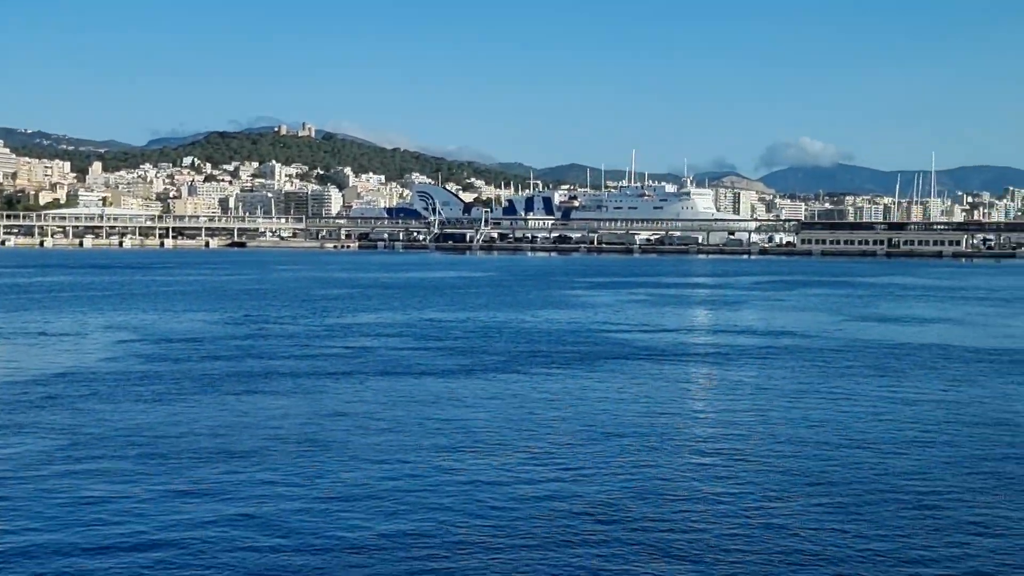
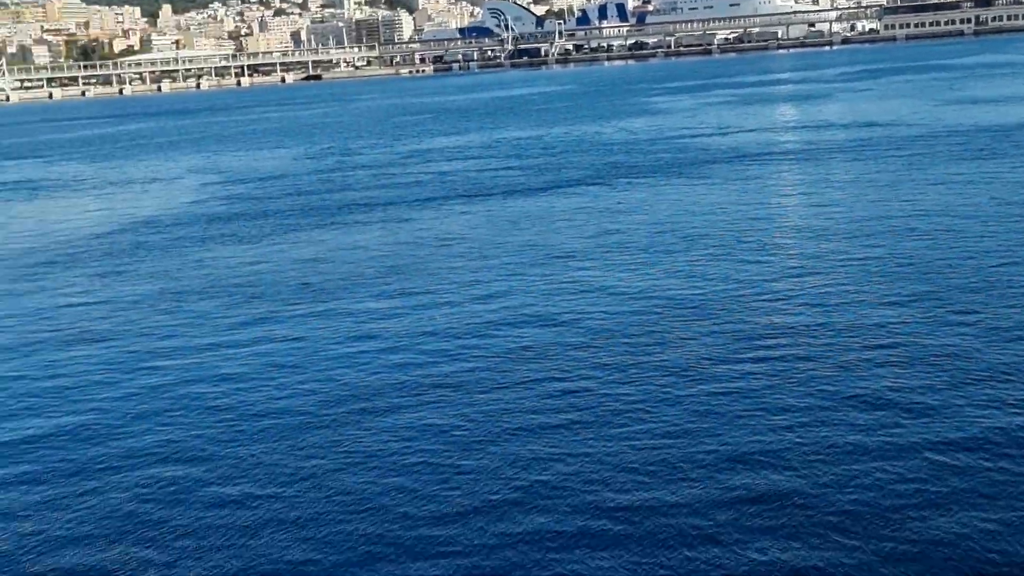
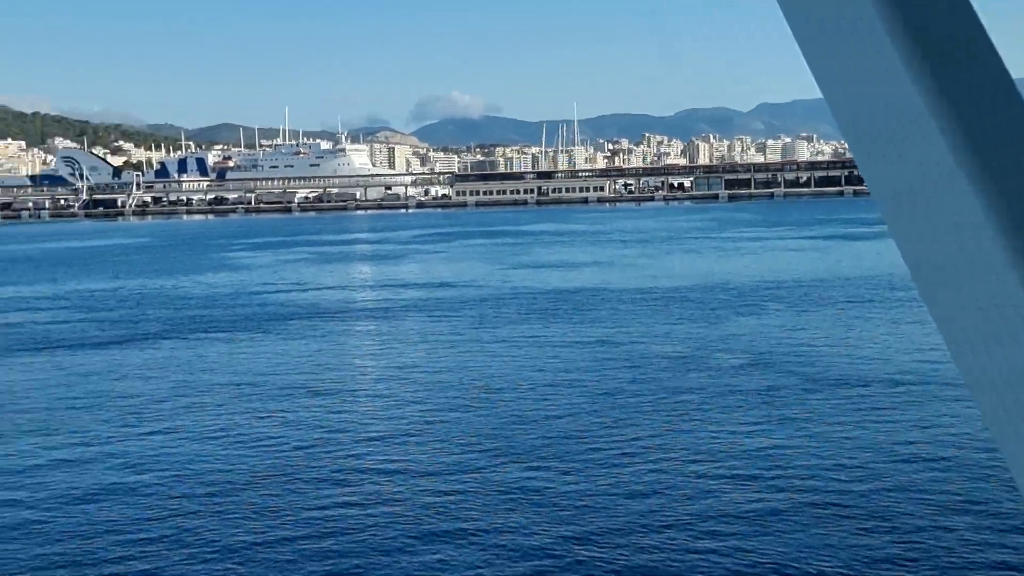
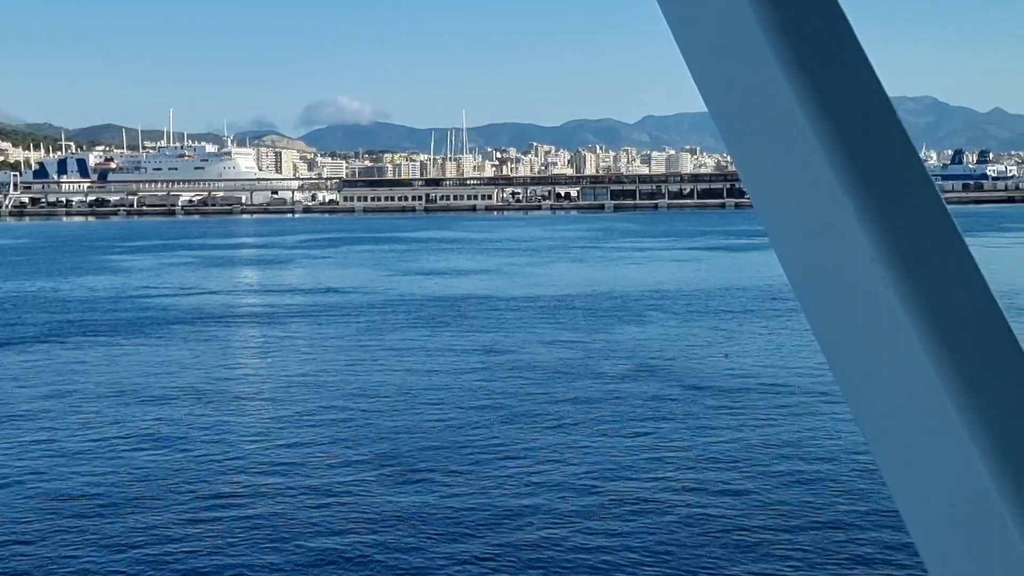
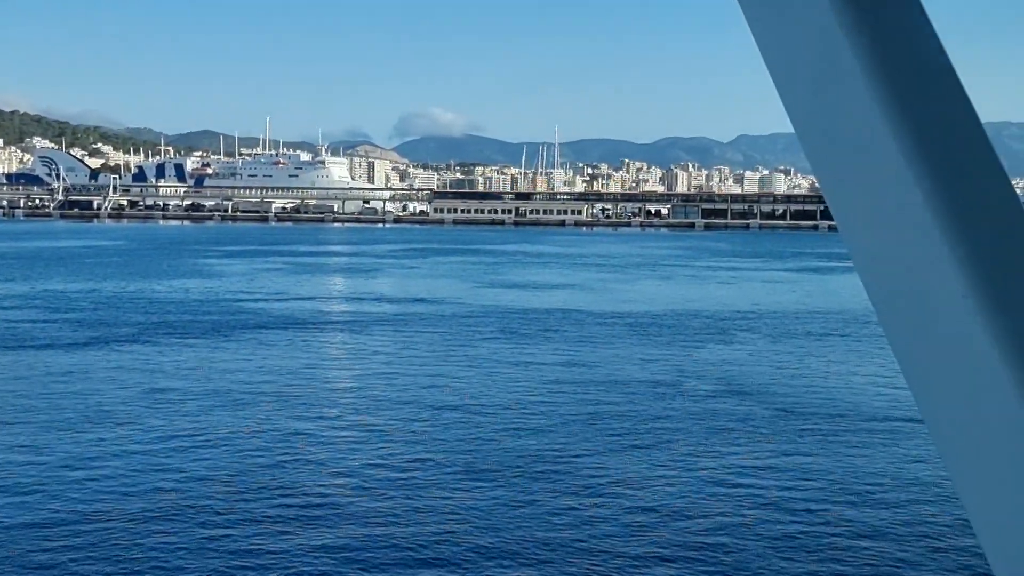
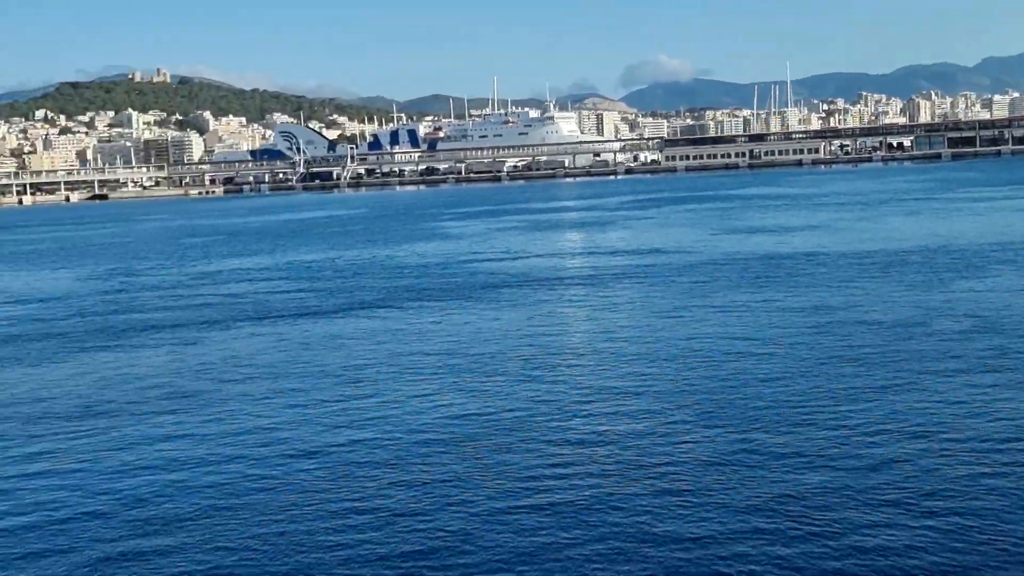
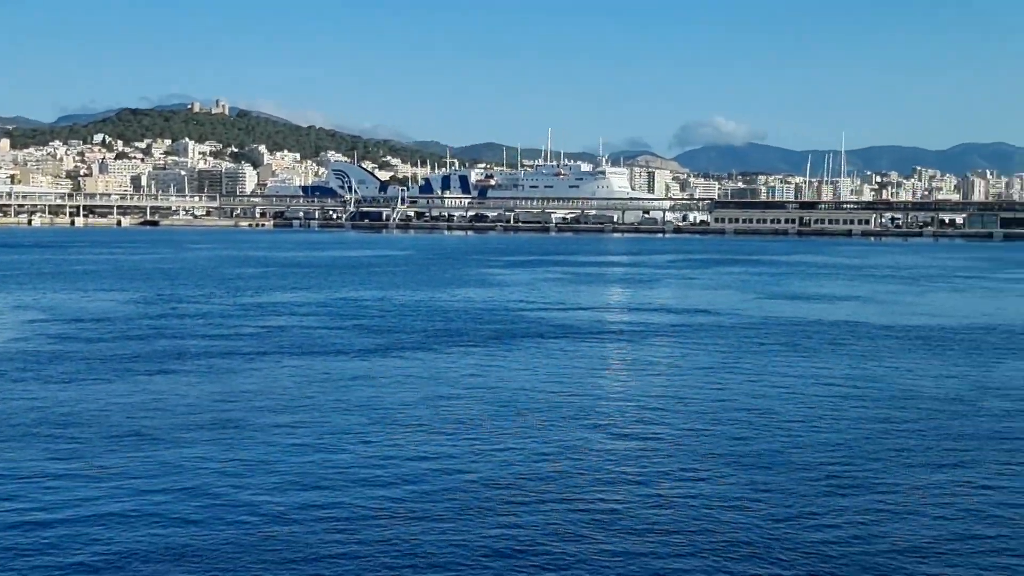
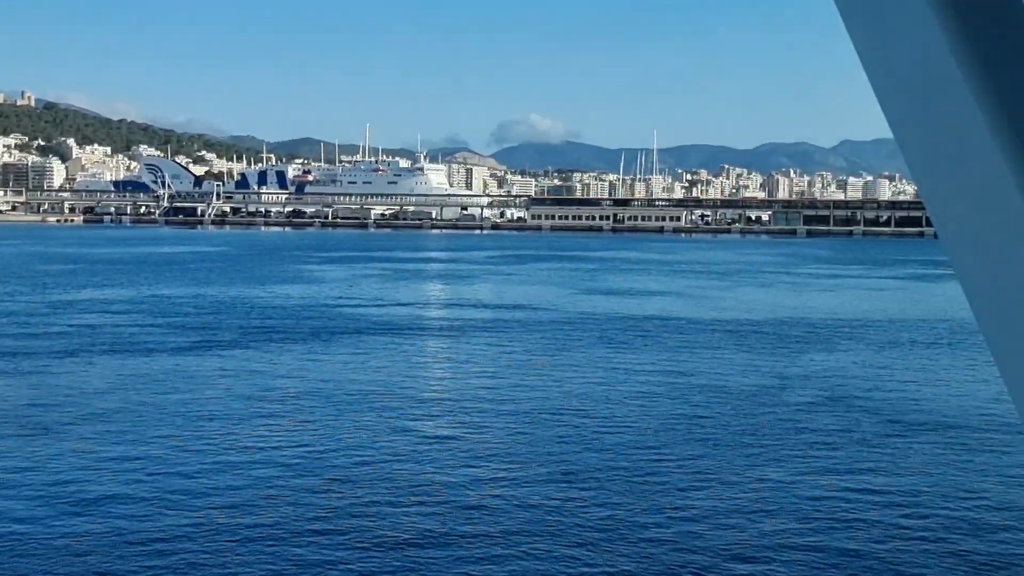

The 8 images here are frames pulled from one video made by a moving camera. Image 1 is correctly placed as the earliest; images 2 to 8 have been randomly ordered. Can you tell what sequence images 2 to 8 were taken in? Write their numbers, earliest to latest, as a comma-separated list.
7, 8, 5, 4, 3, 6, 2
